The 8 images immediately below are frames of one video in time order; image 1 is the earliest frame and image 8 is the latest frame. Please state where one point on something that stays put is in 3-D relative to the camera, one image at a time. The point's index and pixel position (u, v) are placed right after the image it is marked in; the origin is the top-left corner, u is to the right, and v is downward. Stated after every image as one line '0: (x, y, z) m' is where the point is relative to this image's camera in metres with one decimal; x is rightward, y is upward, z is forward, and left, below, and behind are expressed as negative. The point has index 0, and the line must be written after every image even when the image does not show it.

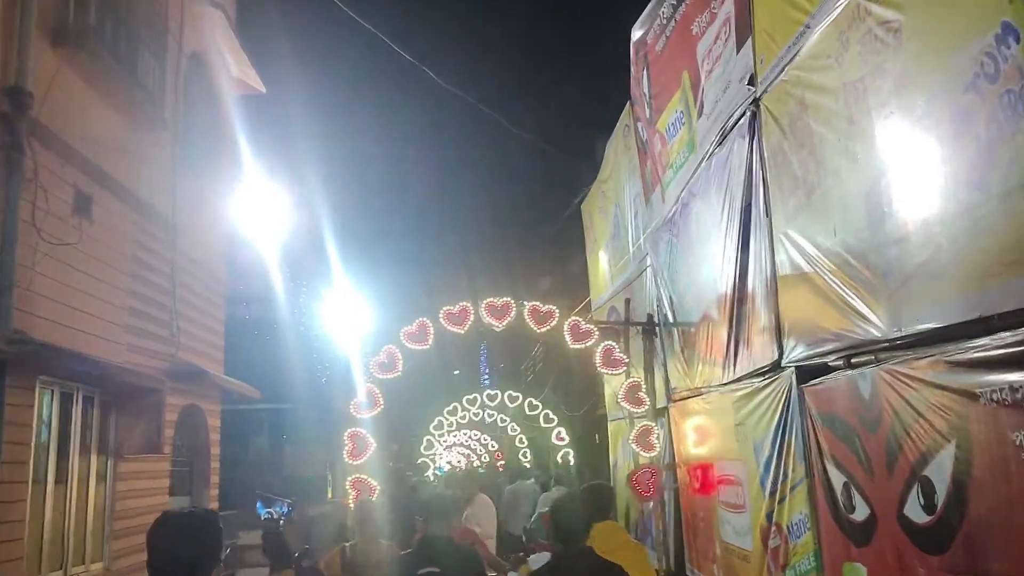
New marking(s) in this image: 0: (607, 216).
0: (+1.3, +1.0, +13.1) m
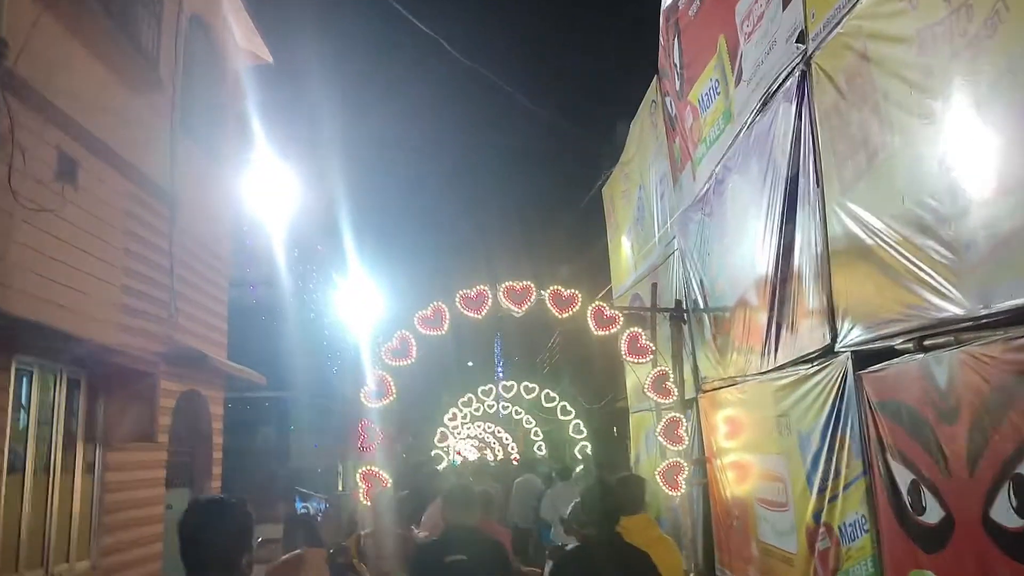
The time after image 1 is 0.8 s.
0: (+1.5, +1.1, +12.5) m
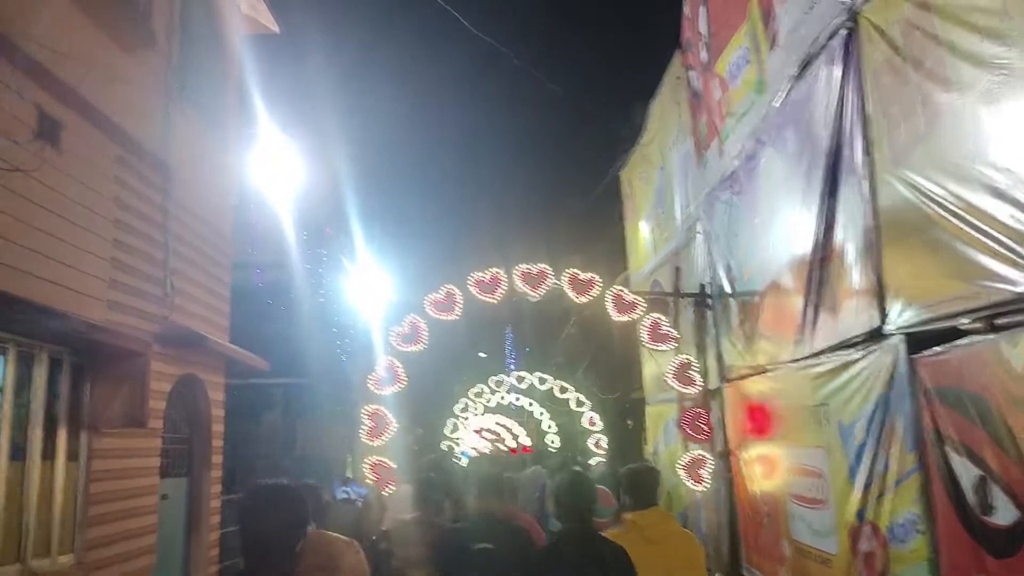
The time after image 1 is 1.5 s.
0: (+1.7, +1.3, +12.1) m
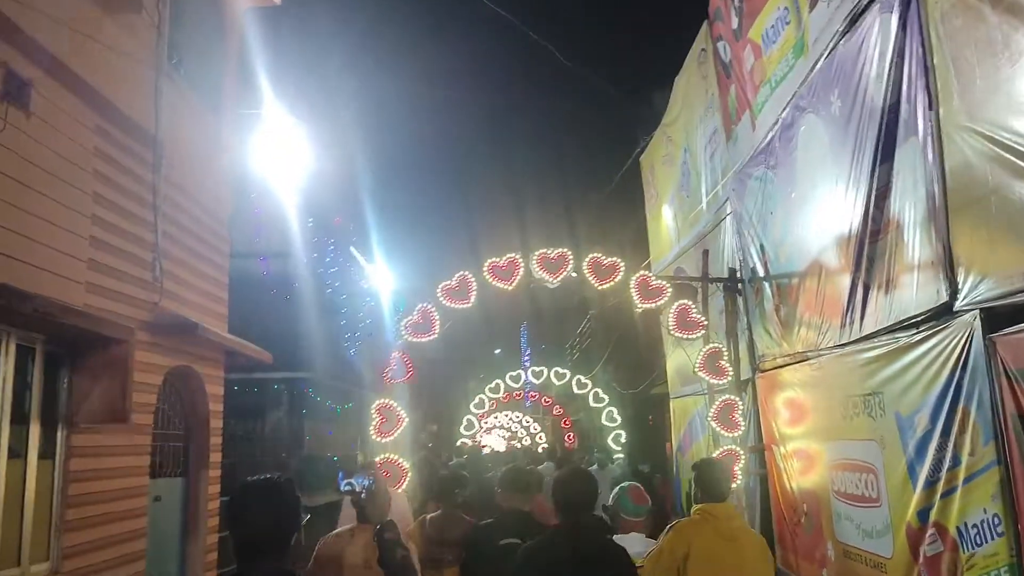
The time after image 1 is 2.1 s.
0: (+1.9, +1.5, +11.5) m
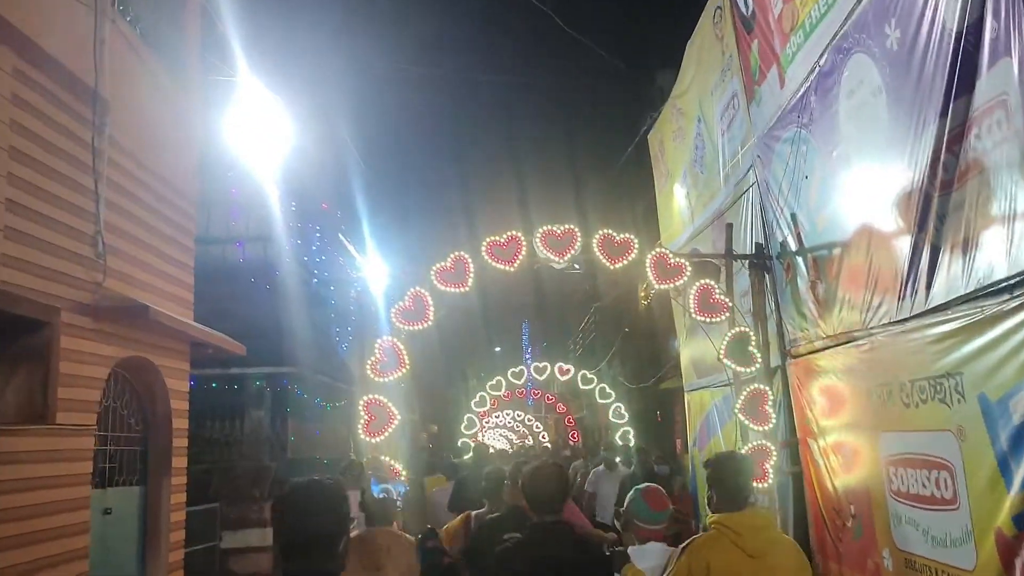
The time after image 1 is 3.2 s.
0: (+1.9, +1.6, +10.7) m
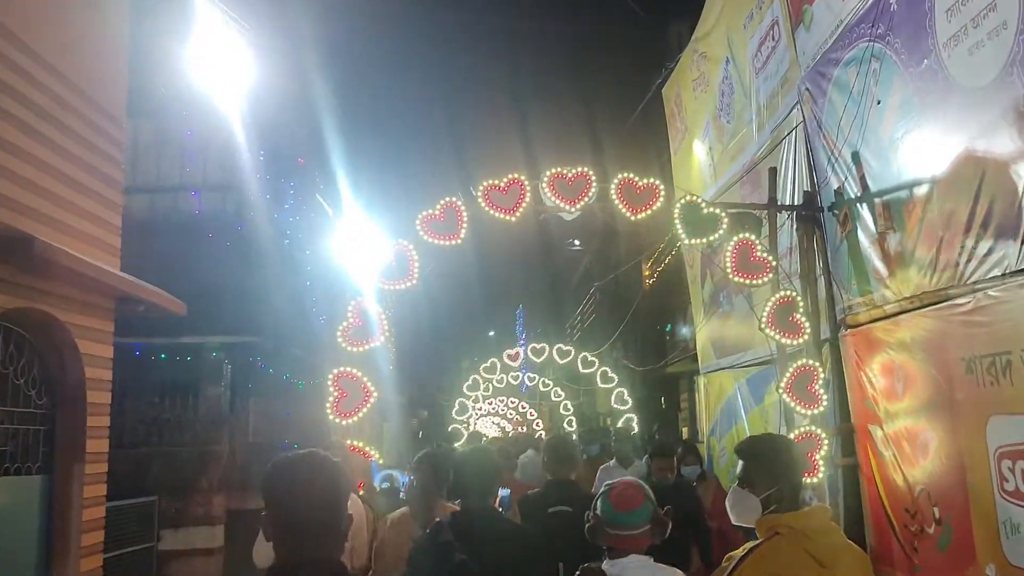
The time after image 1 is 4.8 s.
0: (+1.9, +2.0, +9.4) m
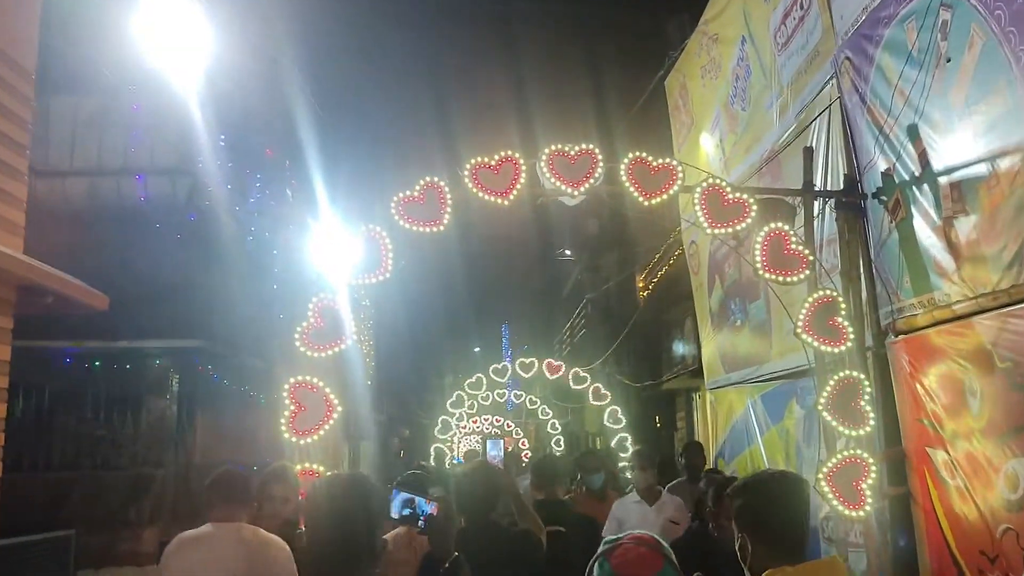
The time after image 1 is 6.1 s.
0: (+1.8, +1.9, +8.5) m
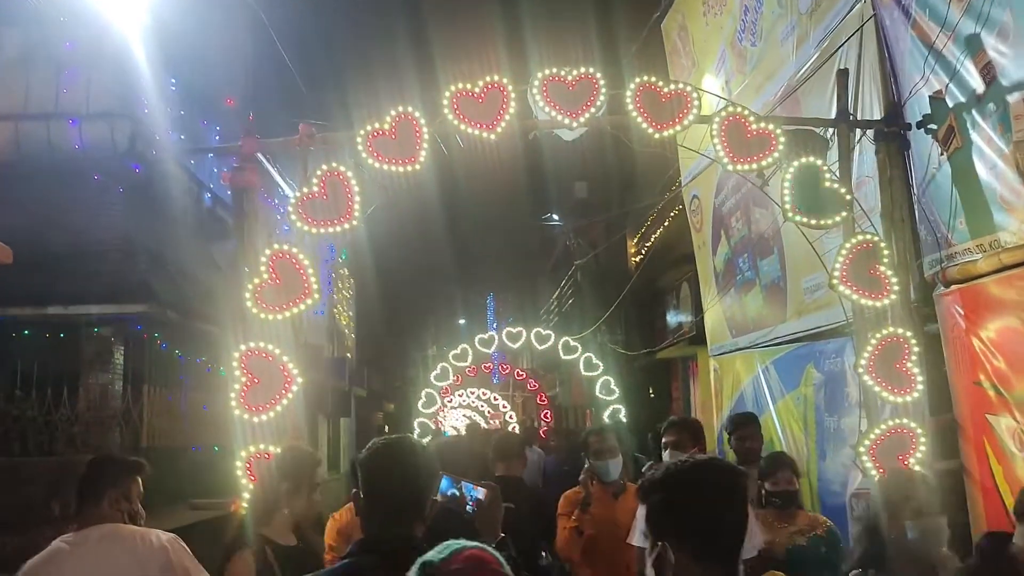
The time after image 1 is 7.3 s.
0: (+1.7, +2.2, +7.7) m
